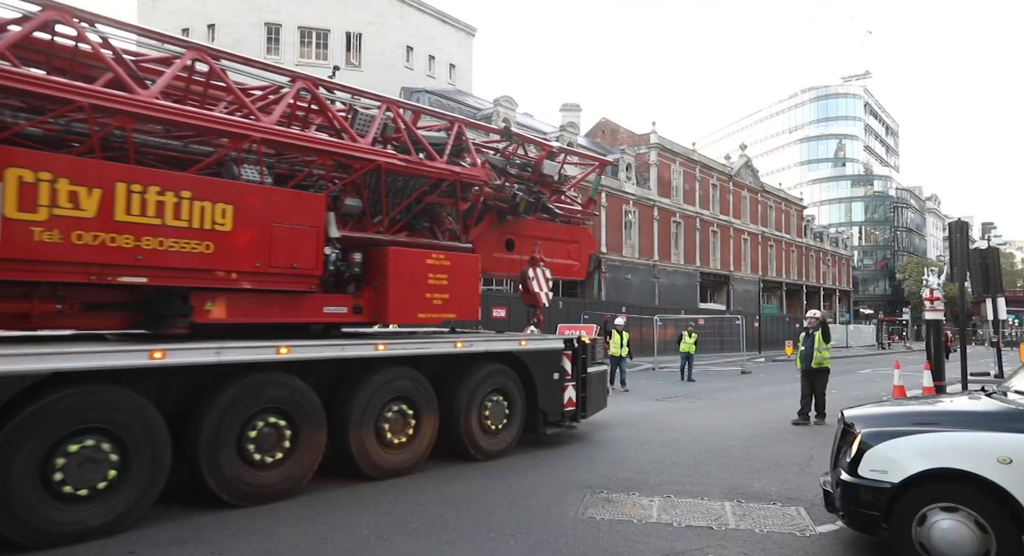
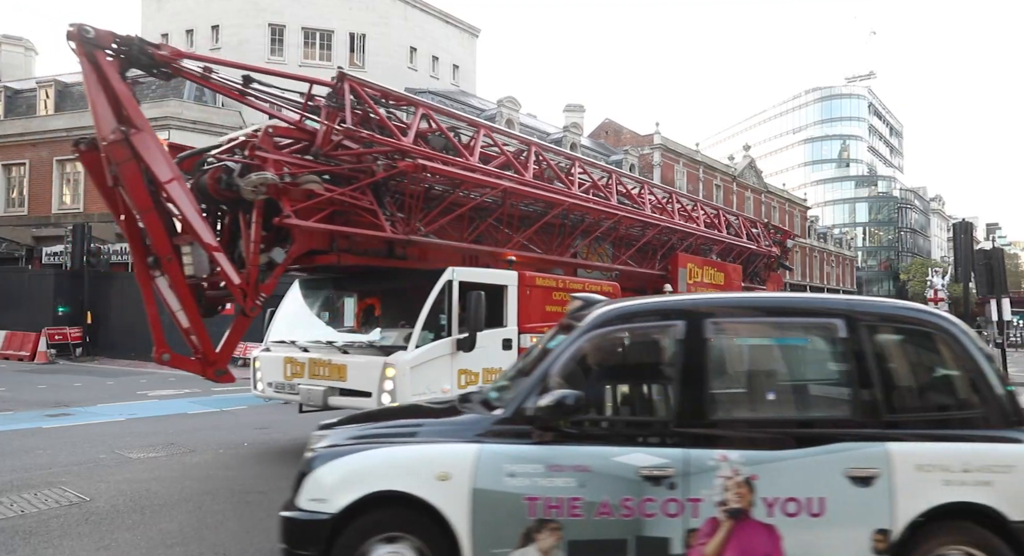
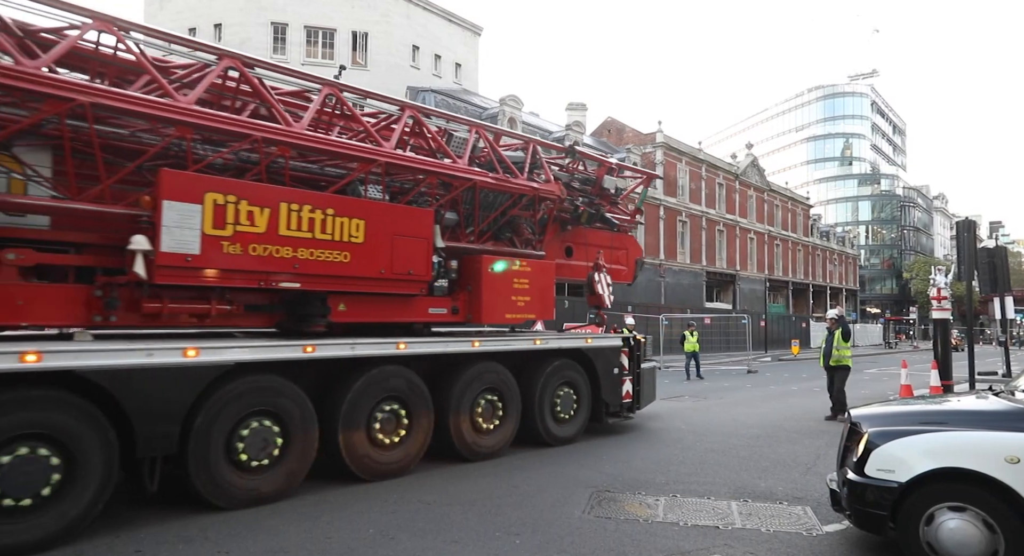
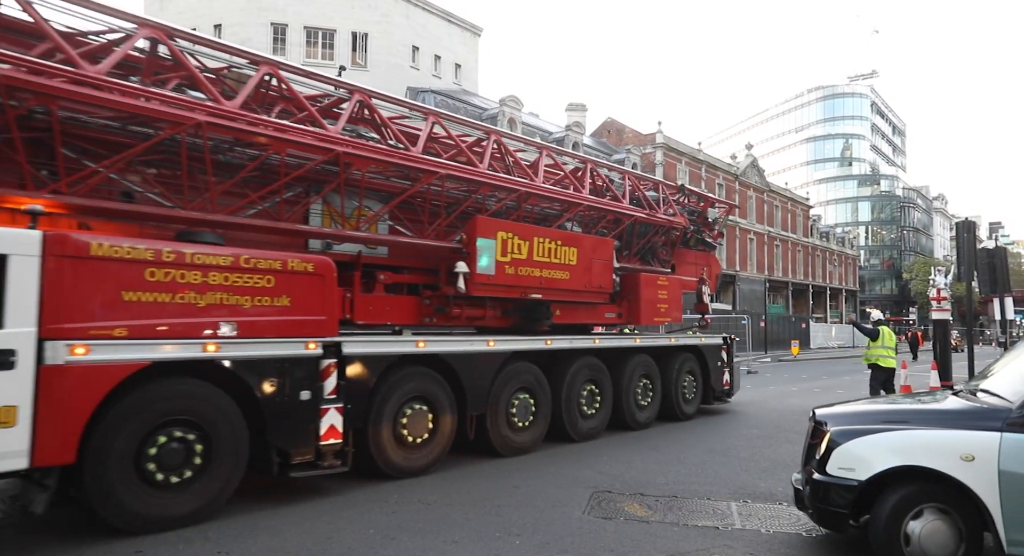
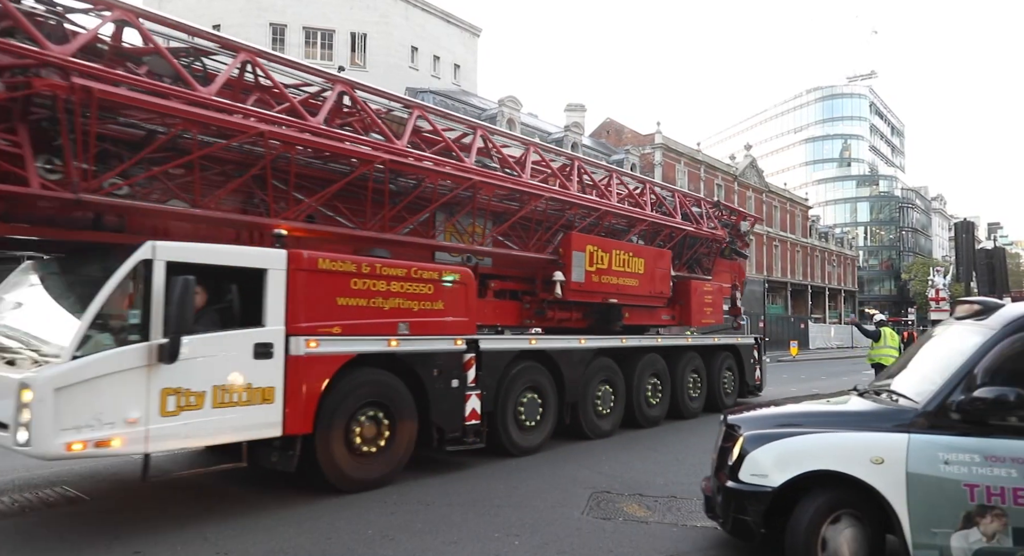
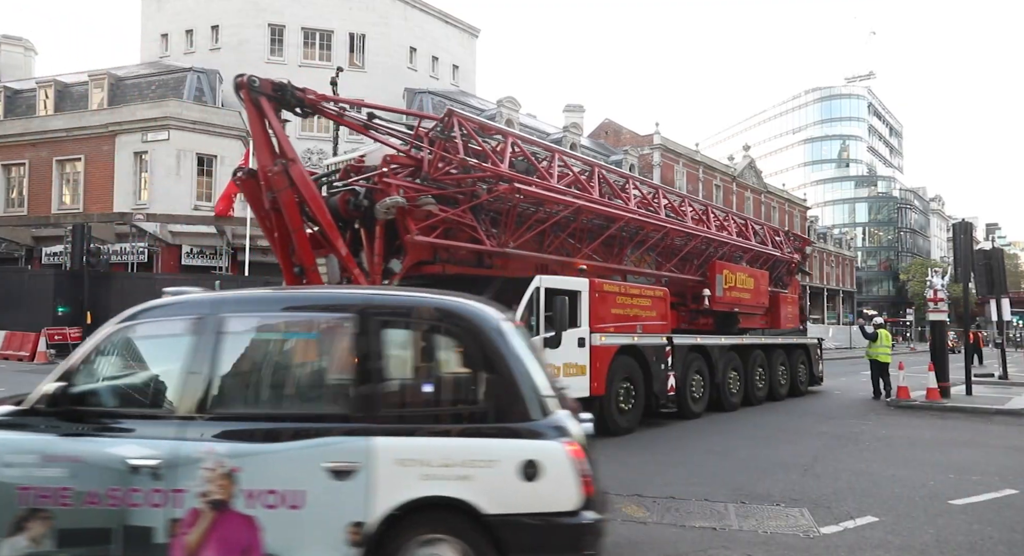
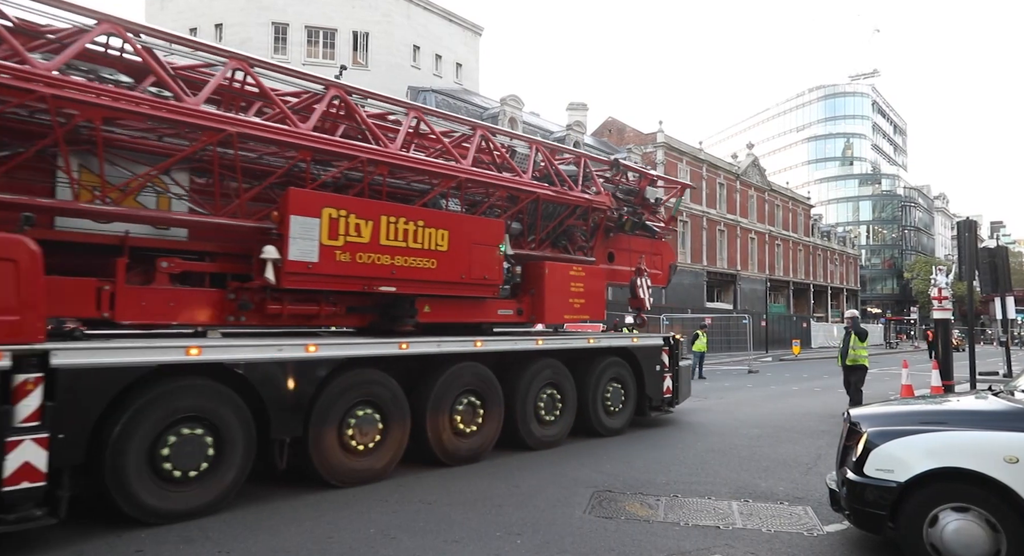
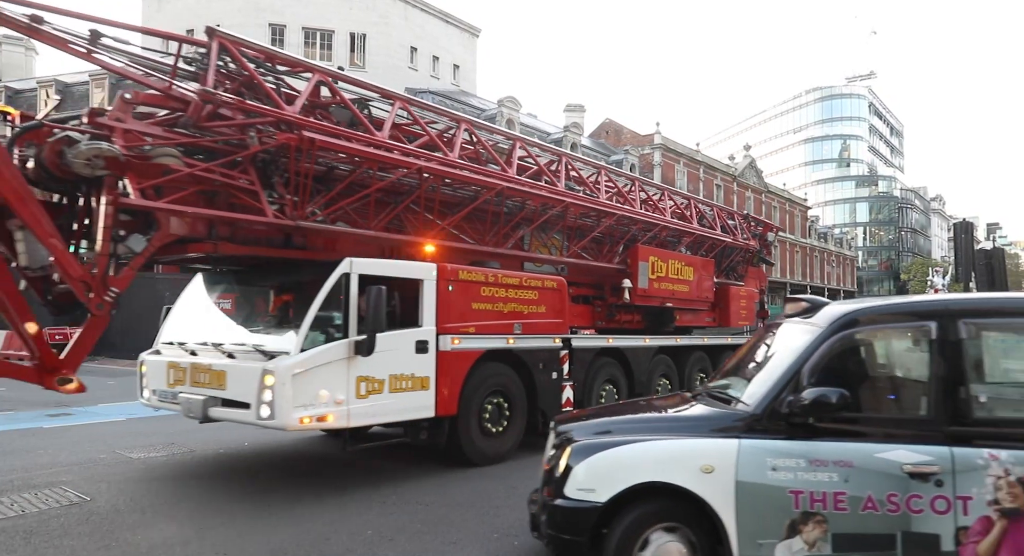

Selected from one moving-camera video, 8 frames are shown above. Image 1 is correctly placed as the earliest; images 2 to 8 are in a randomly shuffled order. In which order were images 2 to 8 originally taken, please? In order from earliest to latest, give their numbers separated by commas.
3, 7, 4, 5, 8, 2, 6
